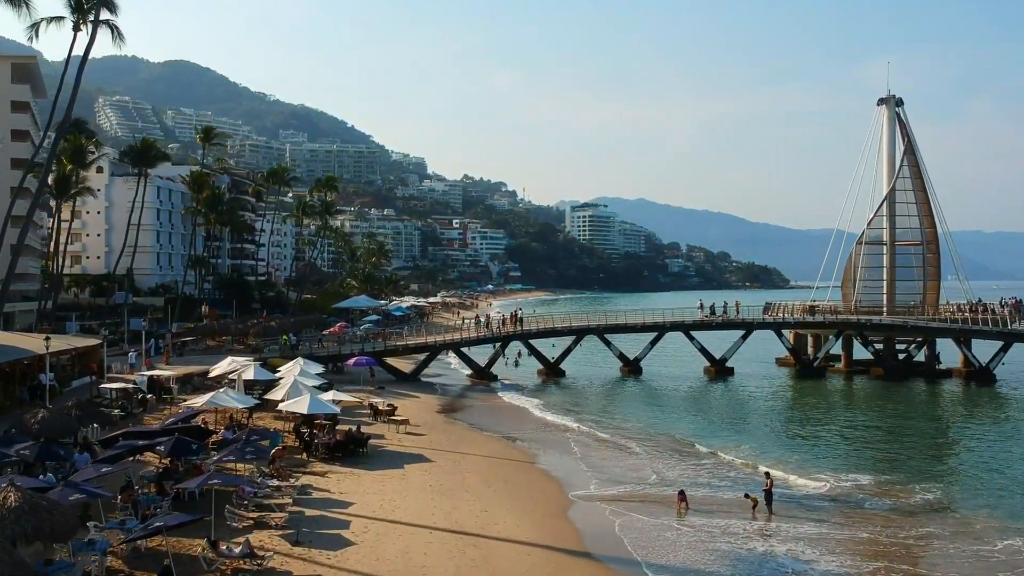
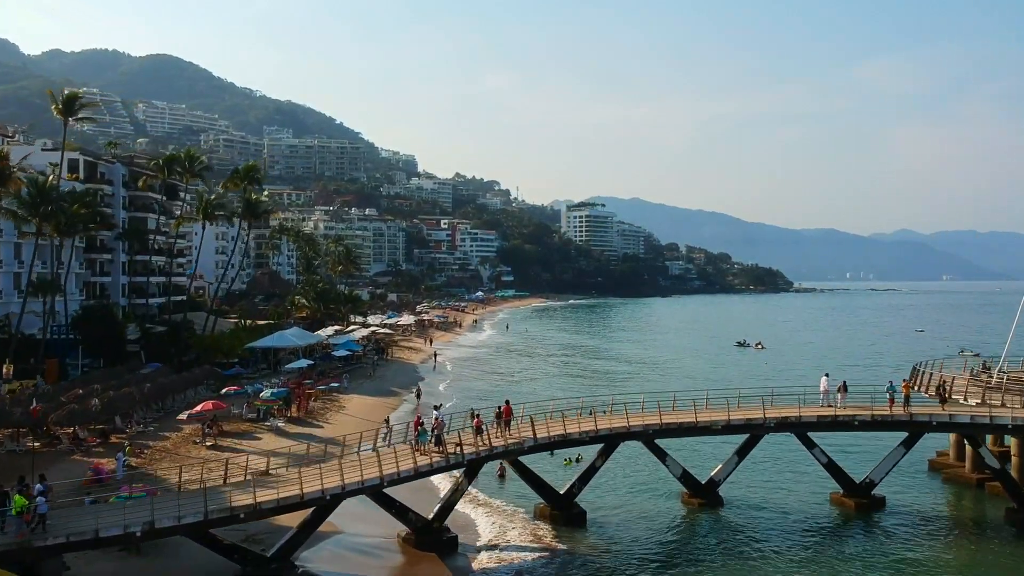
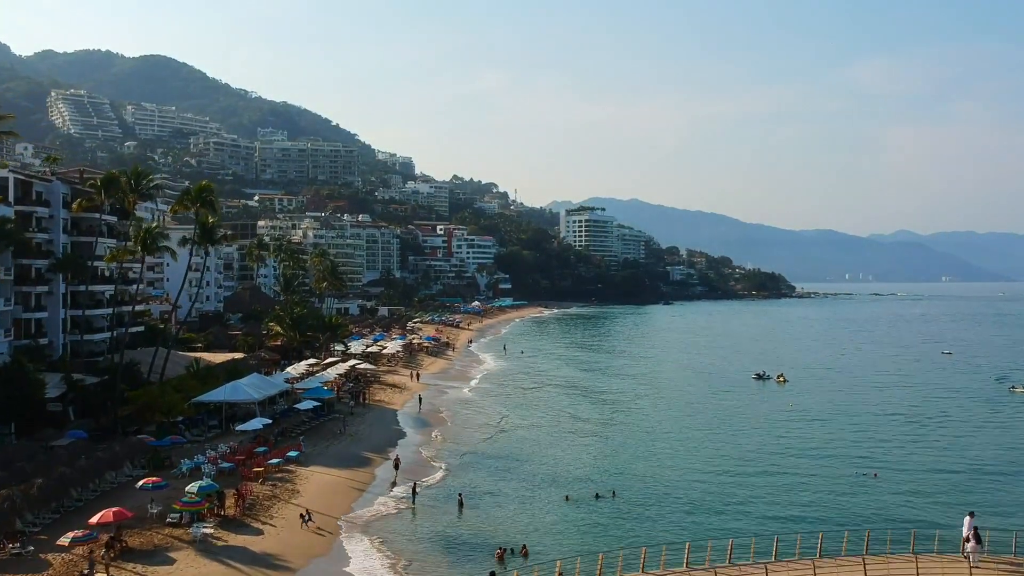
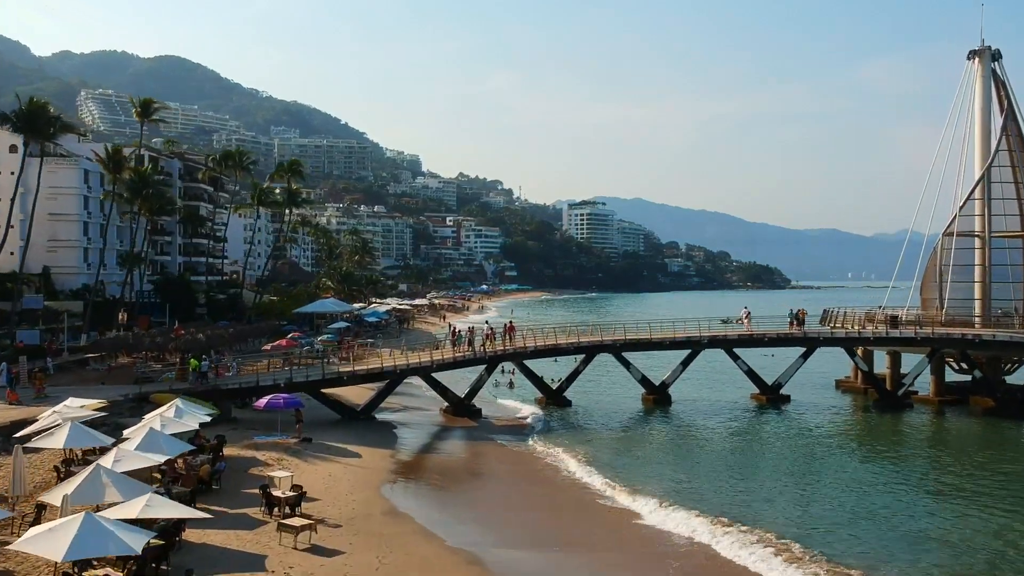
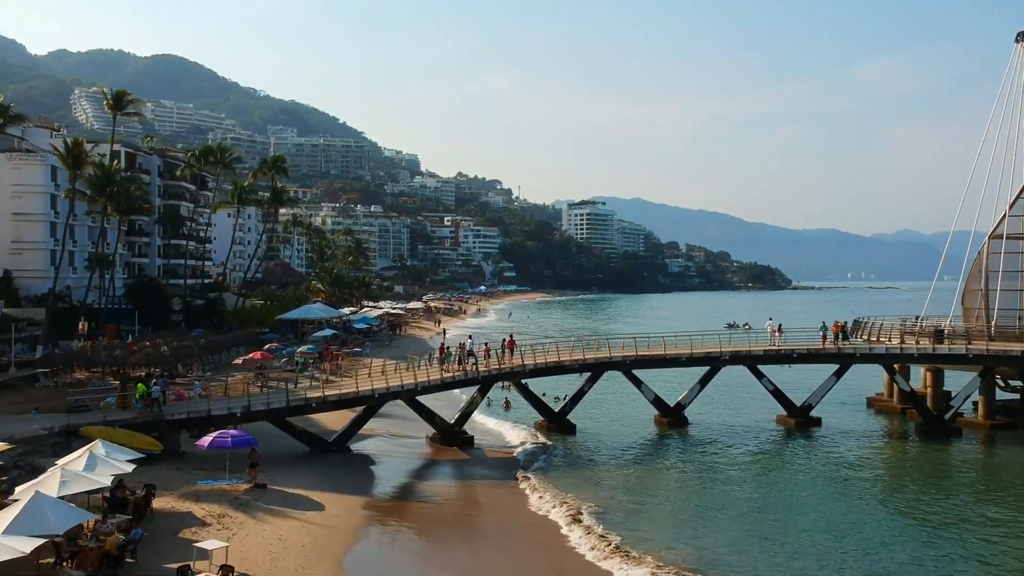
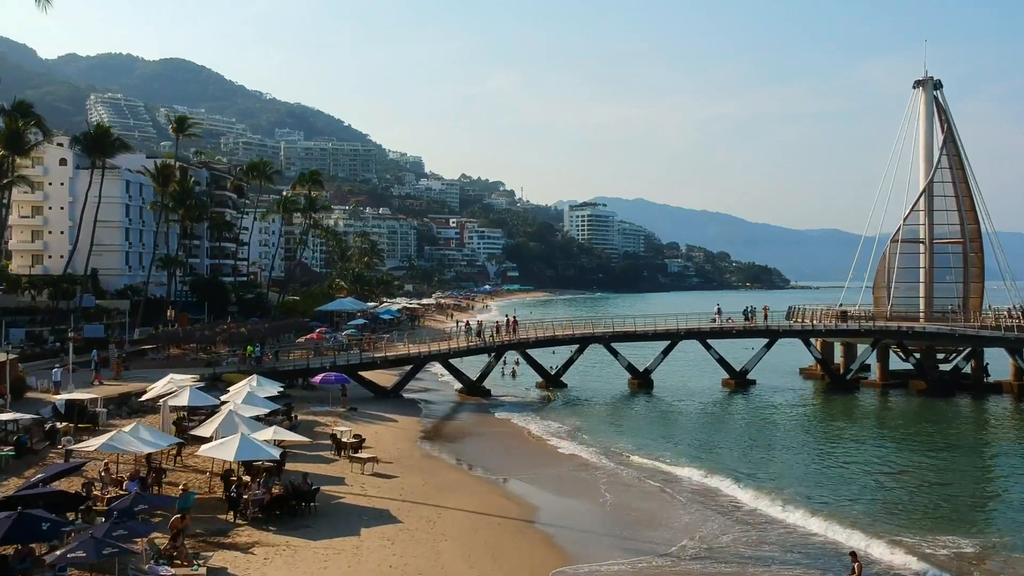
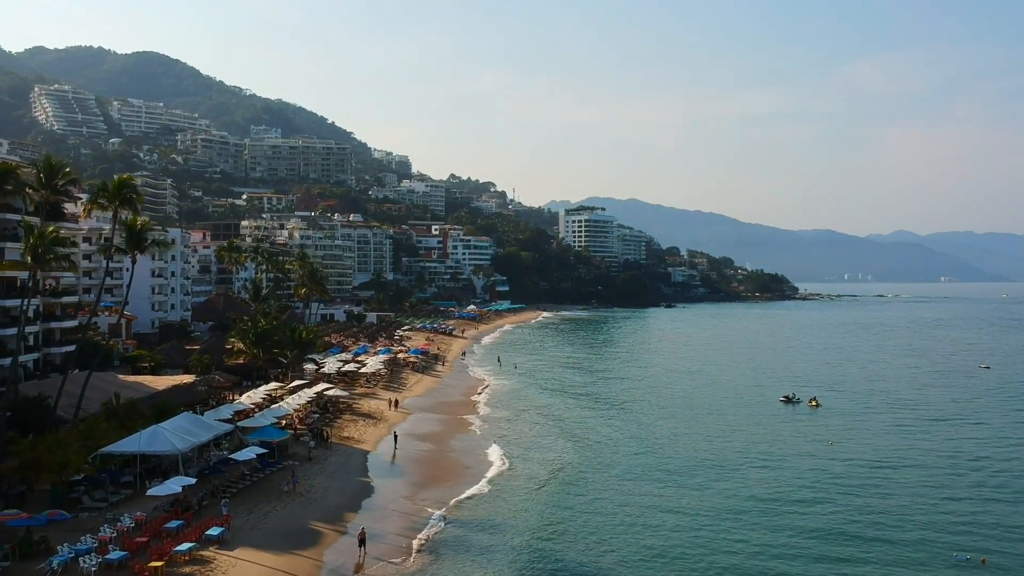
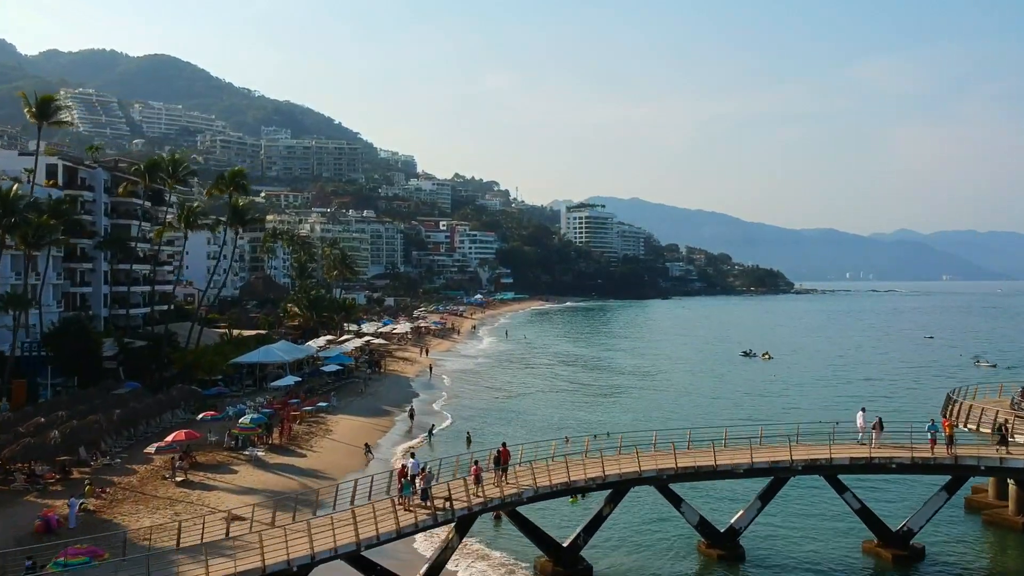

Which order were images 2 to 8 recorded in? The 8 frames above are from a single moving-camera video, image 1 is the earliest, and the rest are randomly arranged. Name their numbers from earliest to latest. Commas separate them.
6, 4, 5, 2, 8, 3, 7
